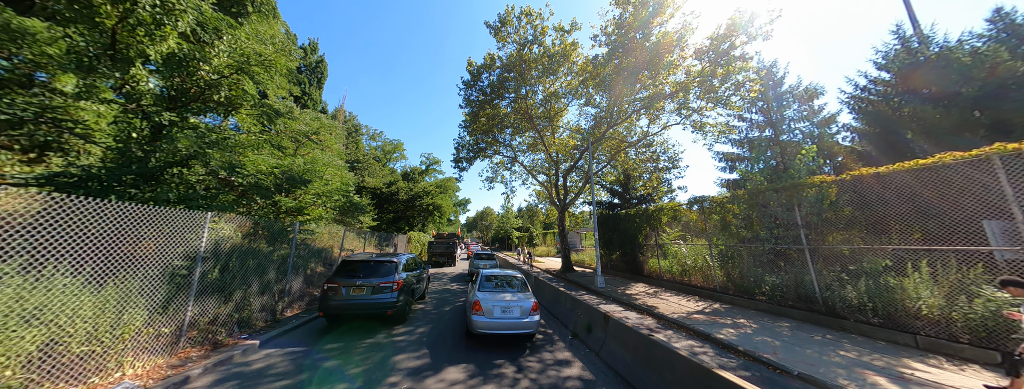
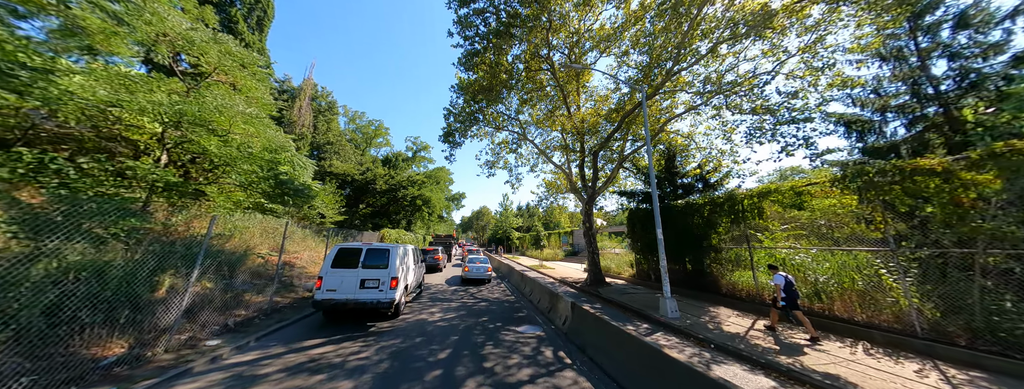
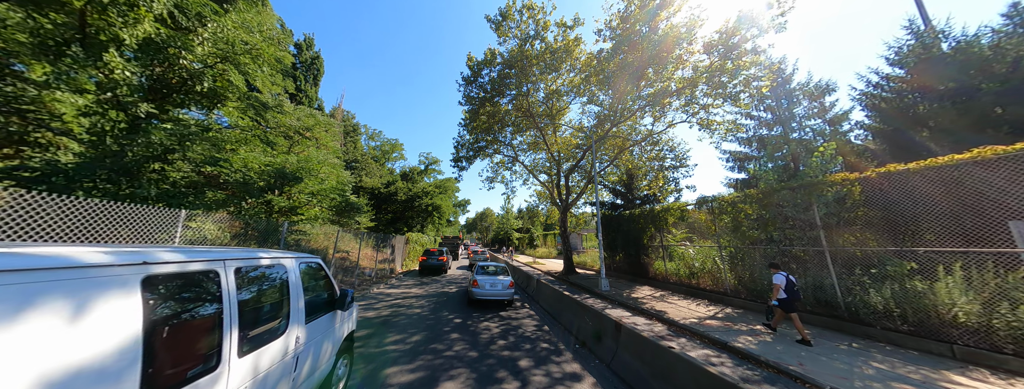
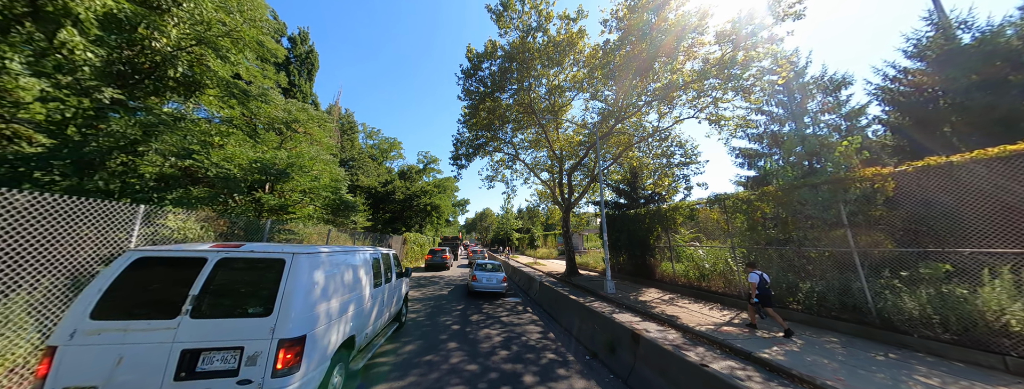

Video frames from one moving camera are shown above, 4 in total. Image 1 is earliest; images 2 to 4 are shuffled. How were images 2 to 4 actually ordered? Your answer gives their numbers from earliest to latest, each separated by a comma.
3, 4, 2
